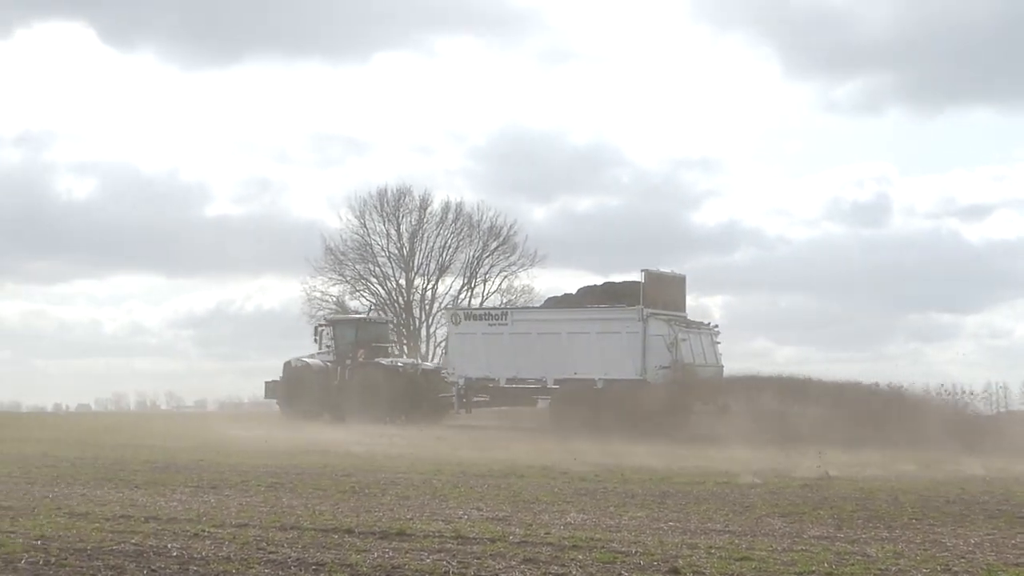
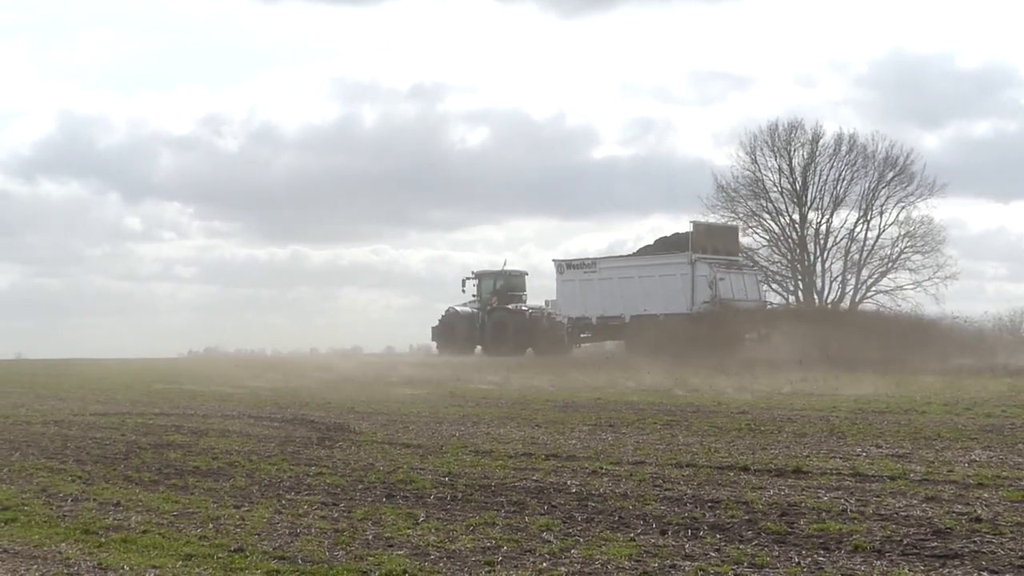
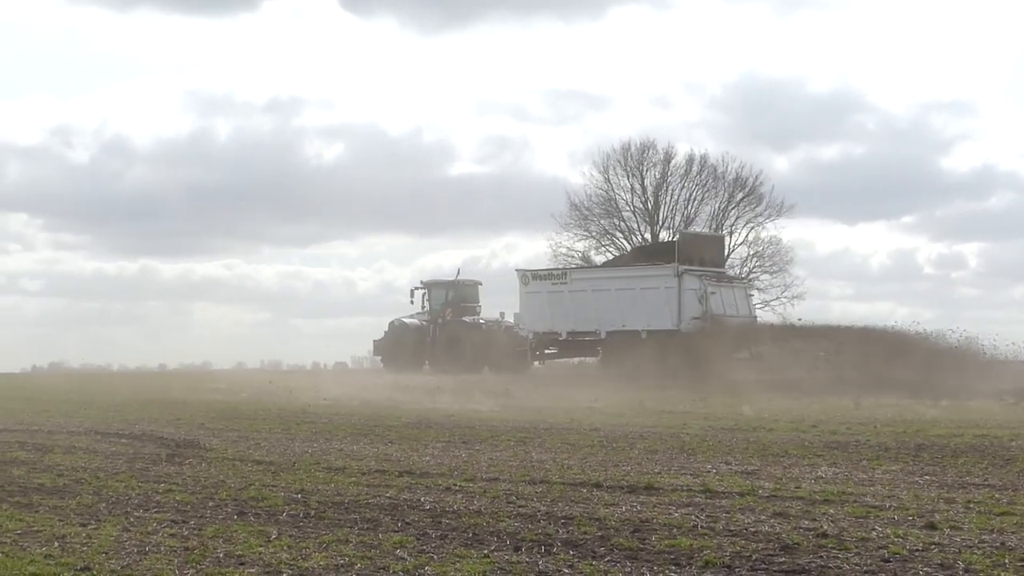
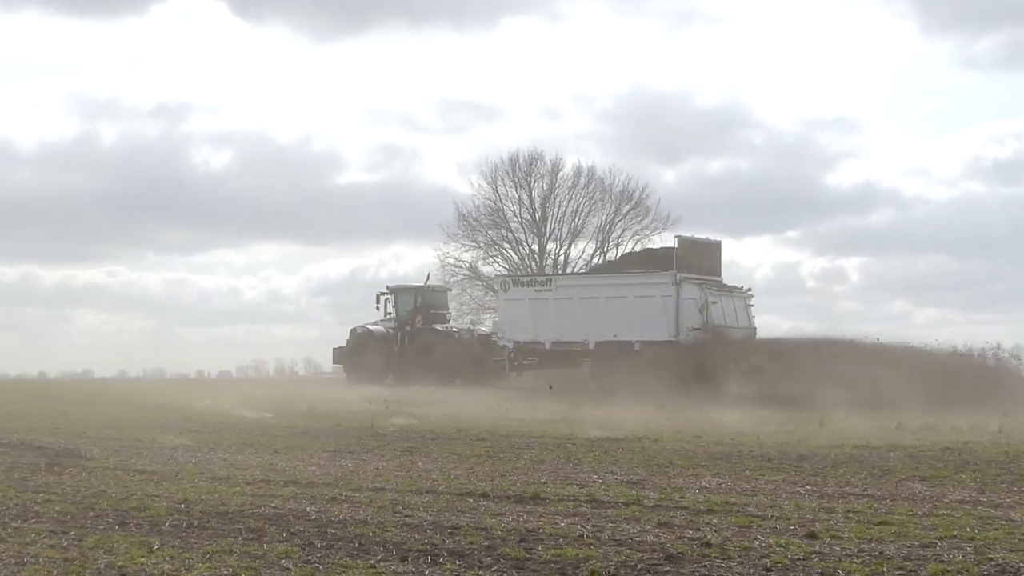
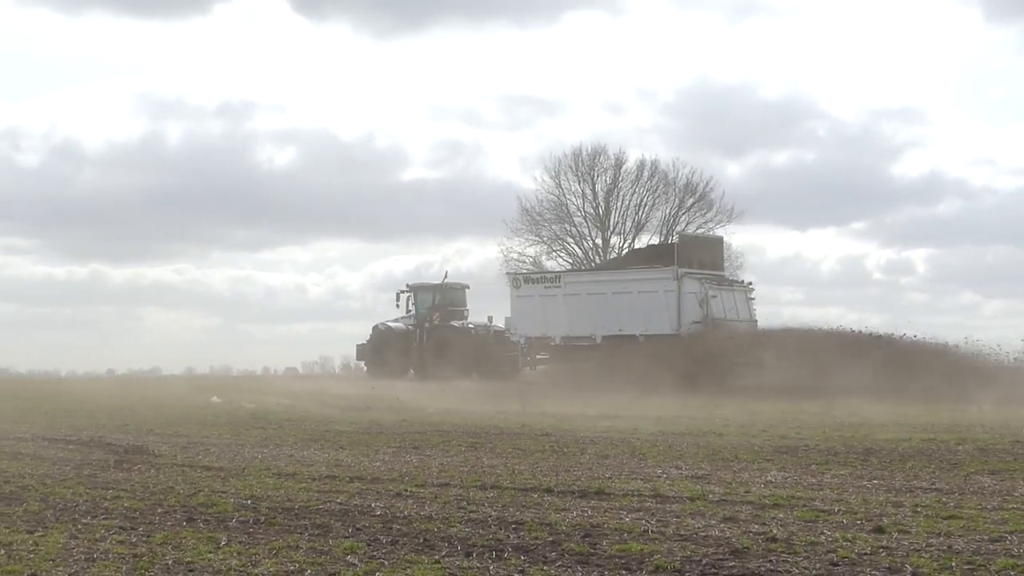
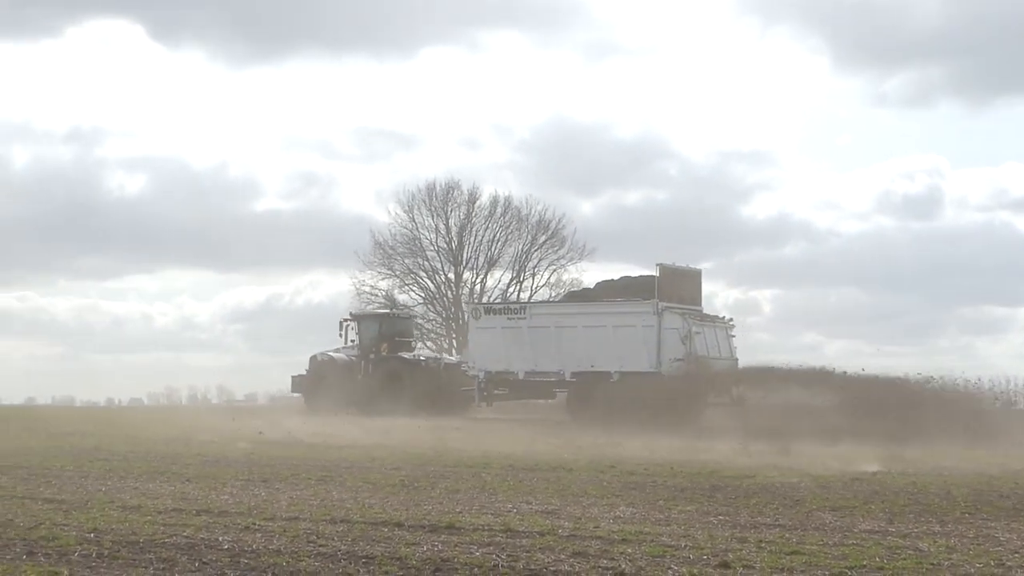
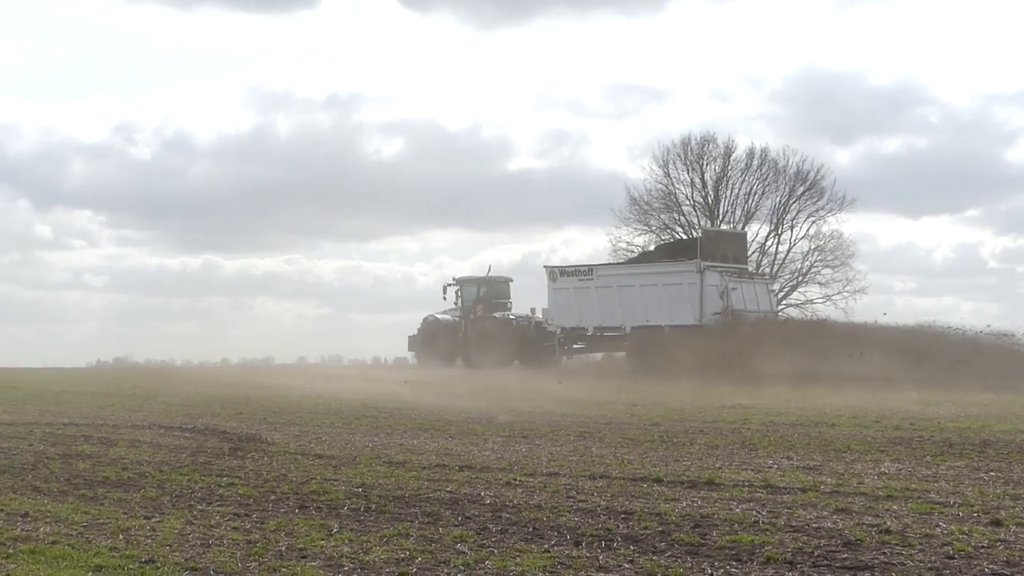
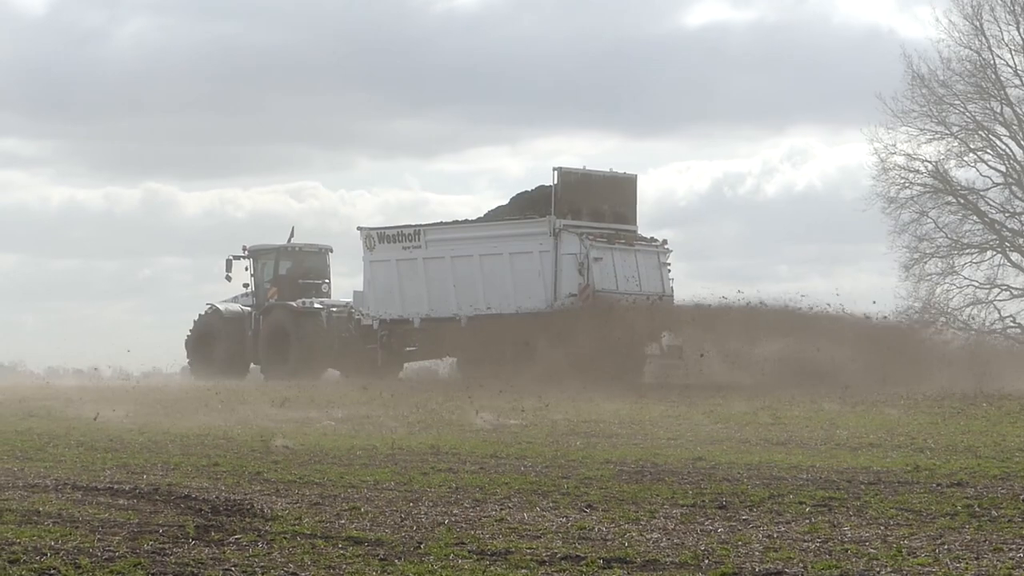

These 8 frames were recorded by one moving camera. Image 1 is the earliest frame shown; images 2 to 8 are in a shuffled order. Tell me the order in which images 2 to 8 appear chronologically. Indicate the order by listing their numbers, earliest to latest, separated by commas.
6, 4, 5, 3, 7, 2, 8
